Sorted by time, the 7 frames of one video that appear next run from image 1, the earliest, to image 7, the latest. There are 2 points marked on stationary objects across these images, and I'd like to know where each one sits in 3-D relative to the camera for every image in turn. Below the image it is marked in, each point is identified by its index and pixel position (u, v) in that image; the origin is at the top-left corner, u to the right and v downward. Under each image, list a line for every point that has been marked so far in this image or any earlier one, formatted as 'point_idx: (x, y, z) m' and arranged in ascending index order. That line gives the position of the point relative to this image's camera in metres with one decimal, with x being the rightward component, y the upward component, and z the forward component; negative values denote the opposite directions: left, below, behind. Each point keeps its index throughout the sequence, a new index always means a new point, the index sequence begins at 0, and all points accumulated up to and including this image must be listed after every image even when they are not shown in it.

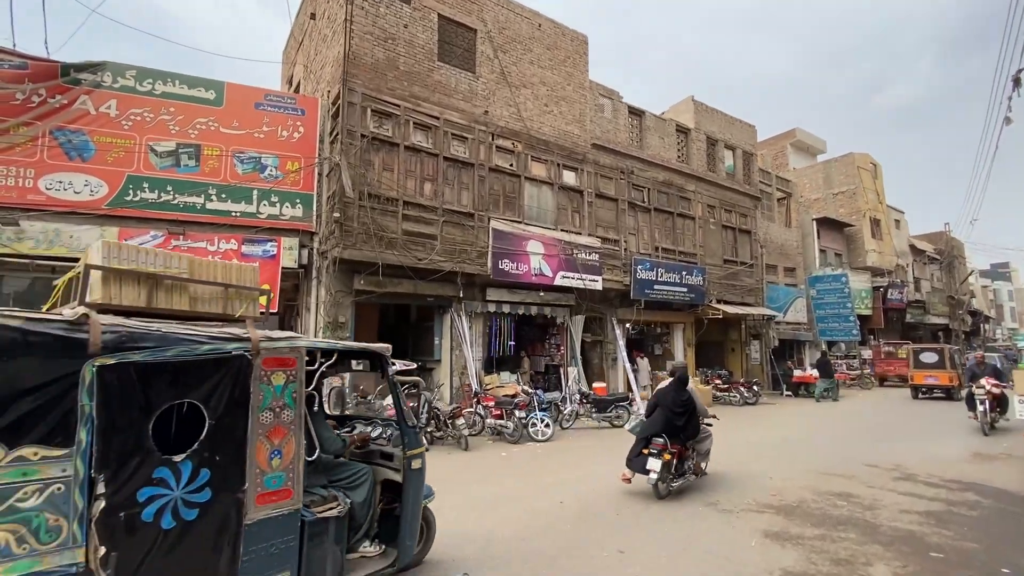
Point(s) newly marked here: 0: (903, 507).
0: (+4.4, -2.5, +5.8) m
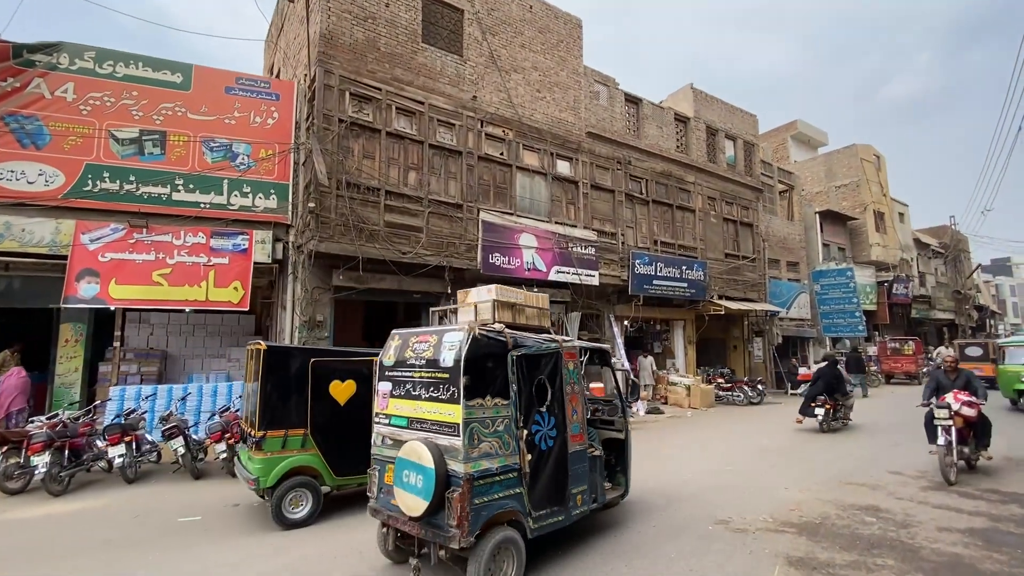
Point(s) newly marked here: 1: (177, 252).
0: (+4.2, -2.3, +5.1) m
1: (-5.9, +0.6, +9.3) m
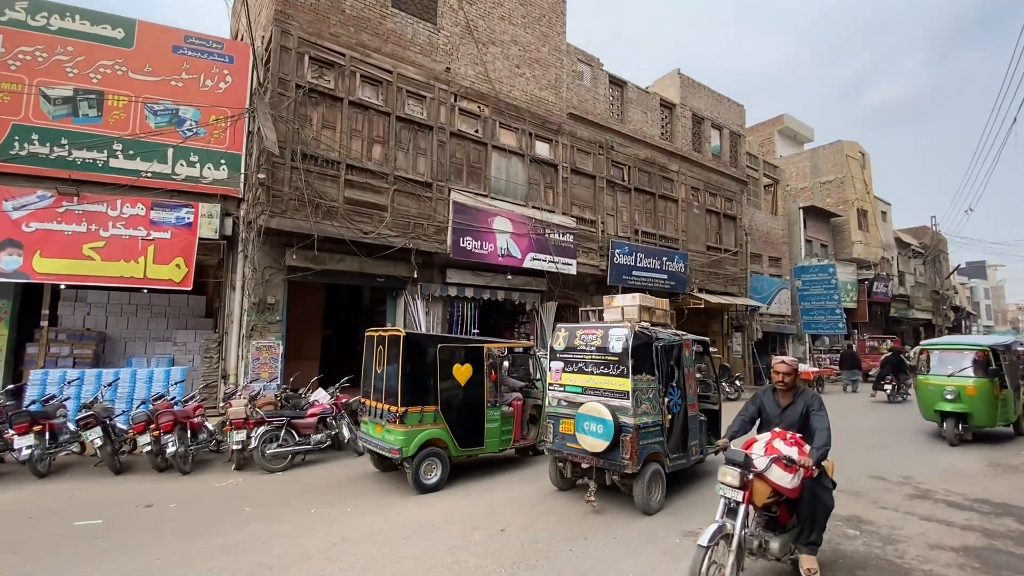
0: (+3.7, -2.3, +4.7) m
1: (-6.4, +1.0, +8.5) m
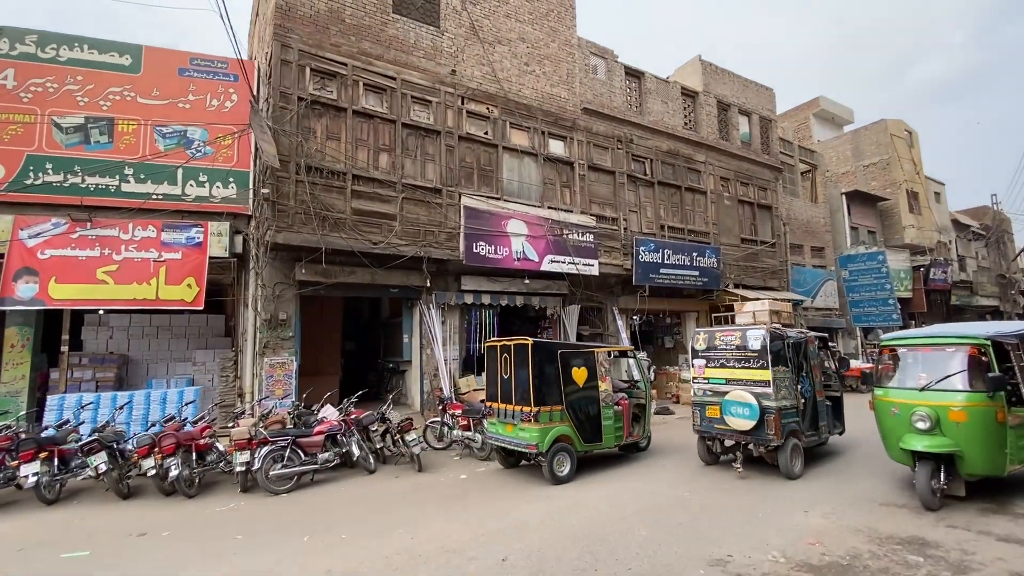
0: (+3.7, -2.1, +3.9) m
1: (-6.3, +0.7, +8.6) m
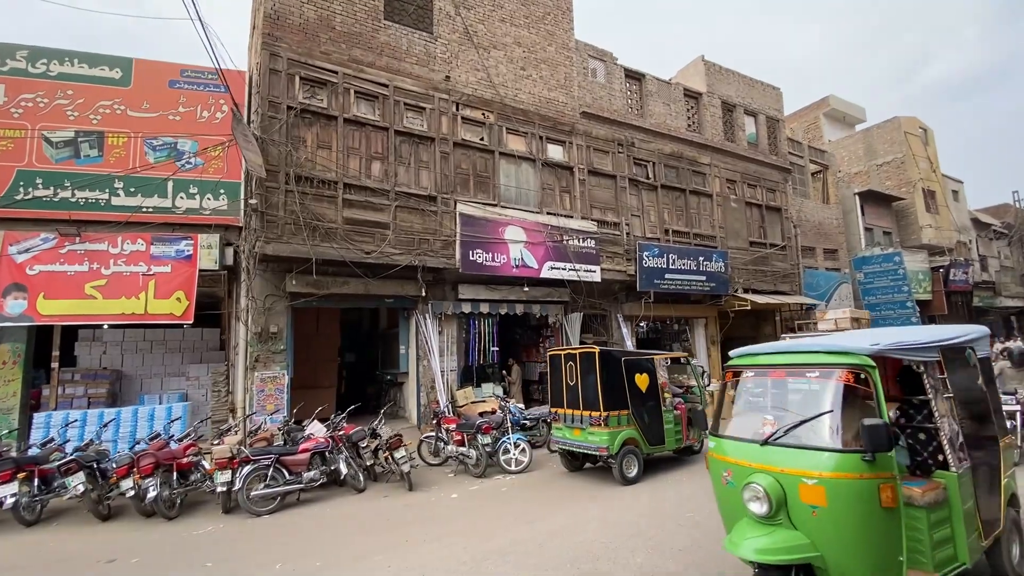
0: (+3.5, -2.1, +3.5) m
1: (-6.4, +0.4, +8.5) m
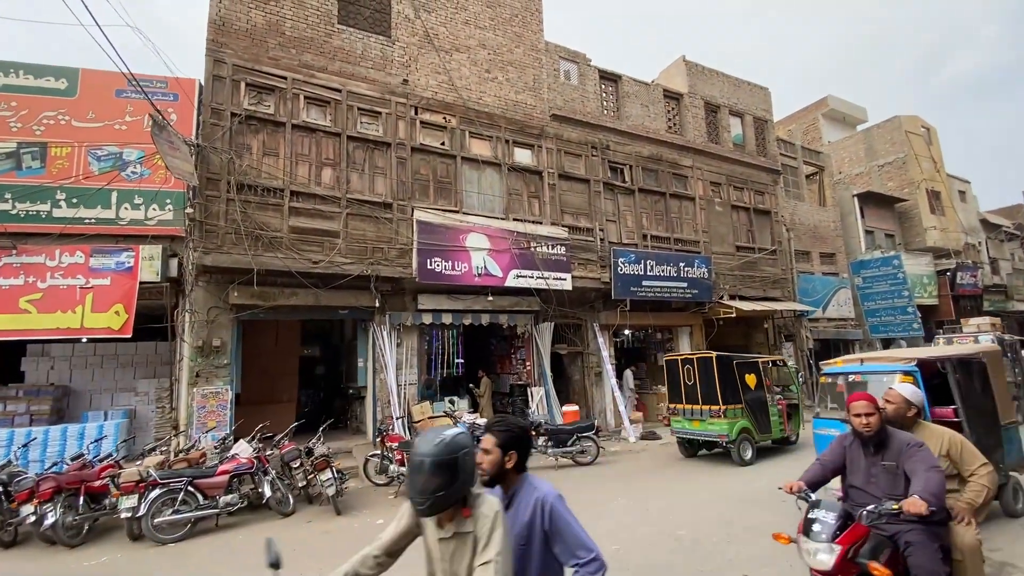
0: (+2.6, -2.1, +3.0) m
1: (-7.2, +0.2, +8.2) m
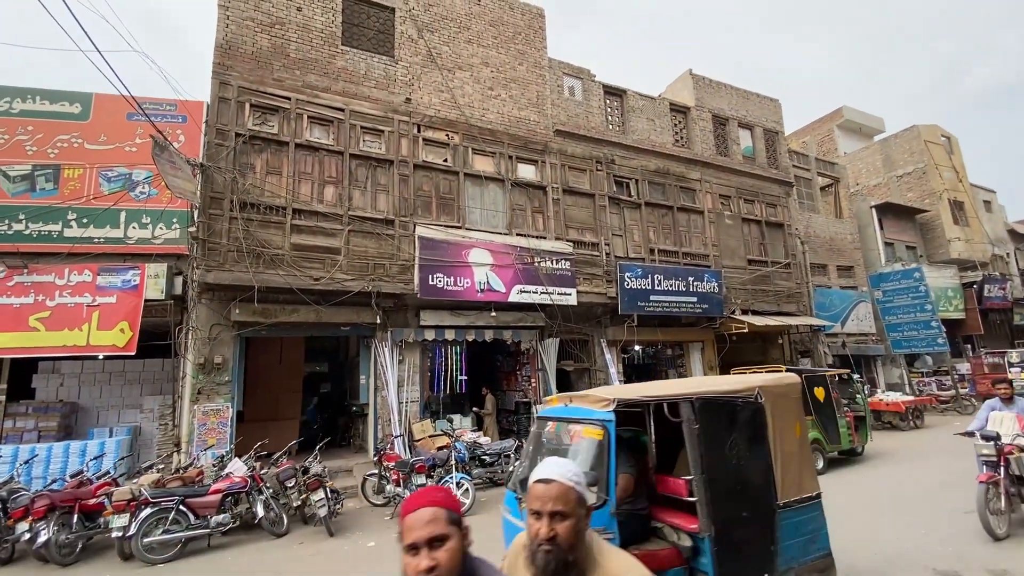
0: (+2.4, -2.1, +2.7) m
1: (-7.2, -0.1, +8.4) m
